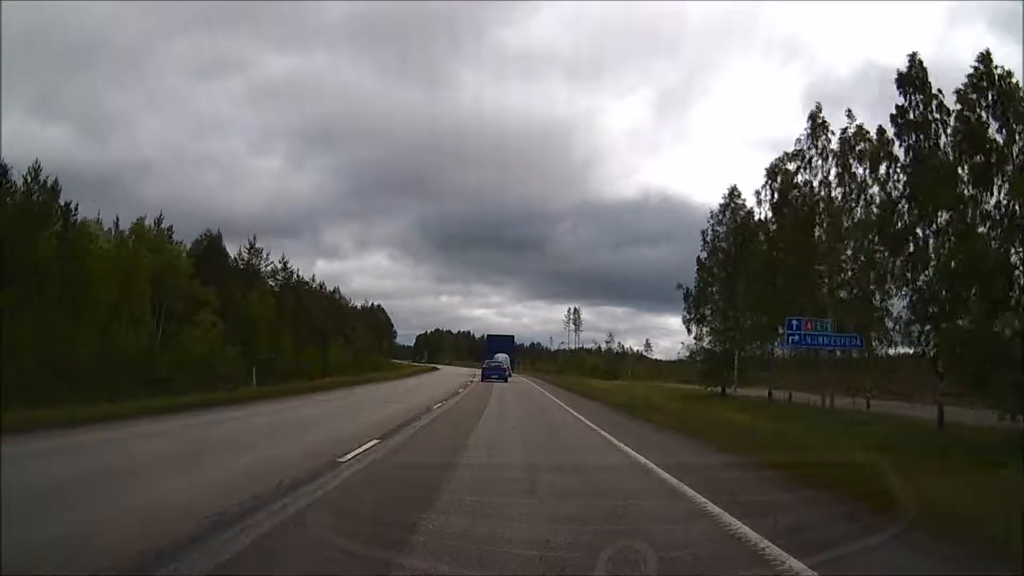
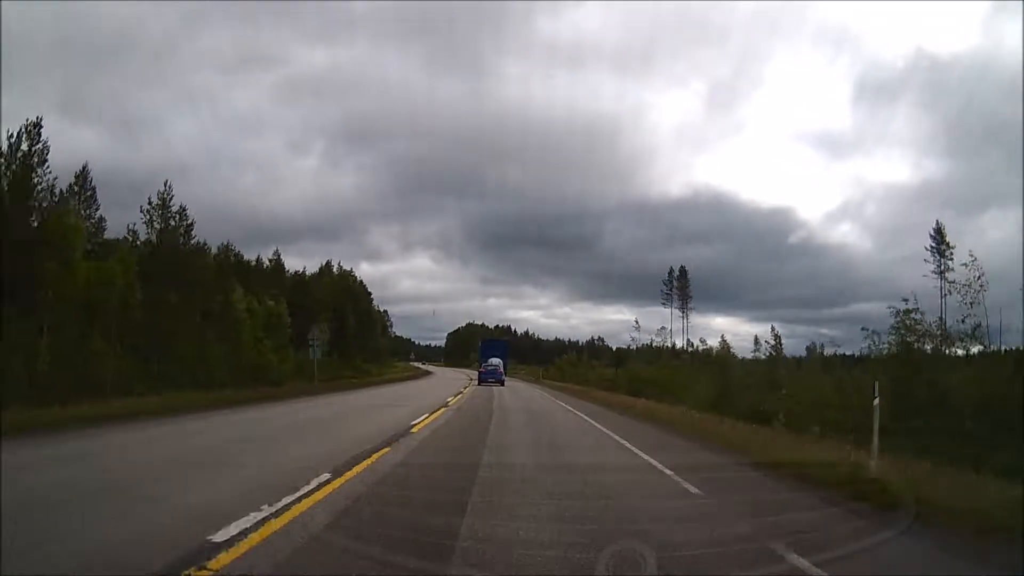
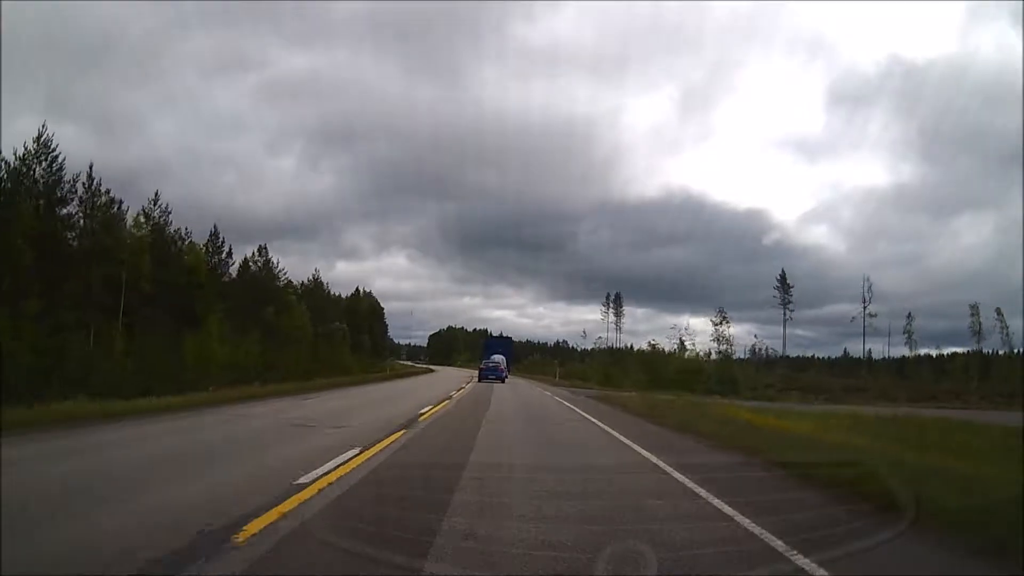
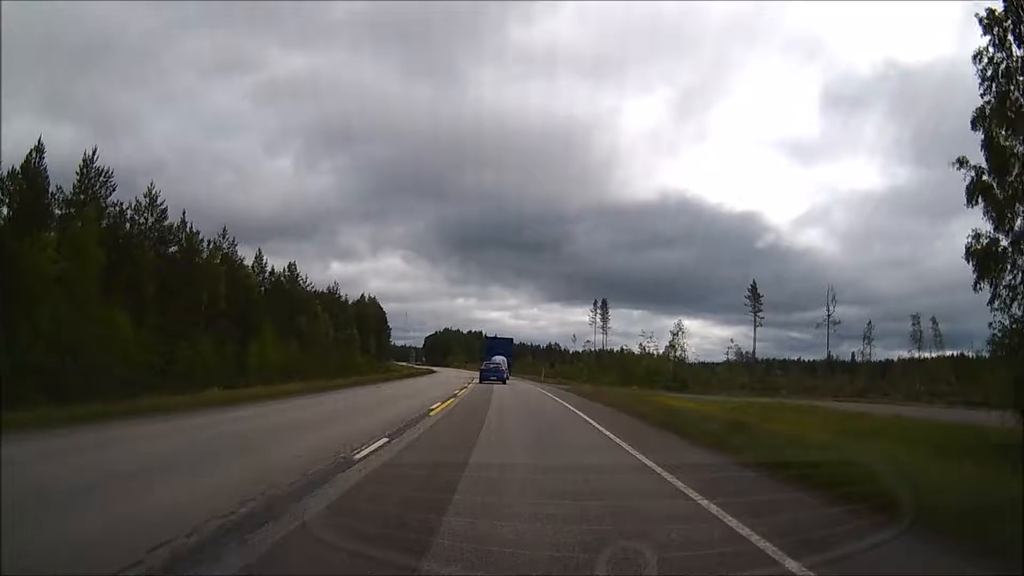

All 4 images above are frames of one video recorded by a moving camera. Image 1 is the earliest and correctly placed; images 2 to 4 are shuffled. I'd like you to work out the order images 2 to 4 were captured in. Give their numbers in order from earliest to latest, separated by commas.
4, 3, 2
